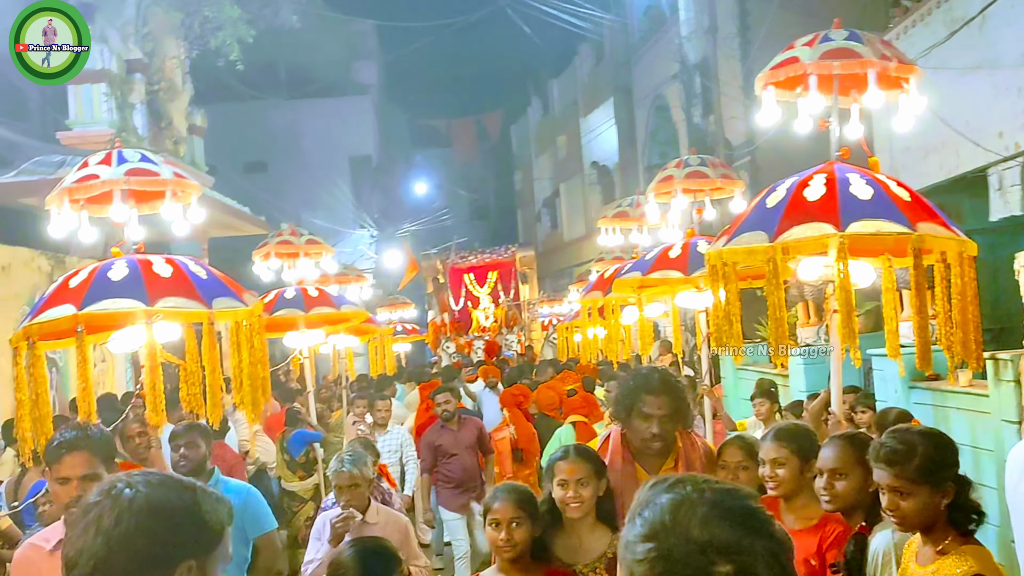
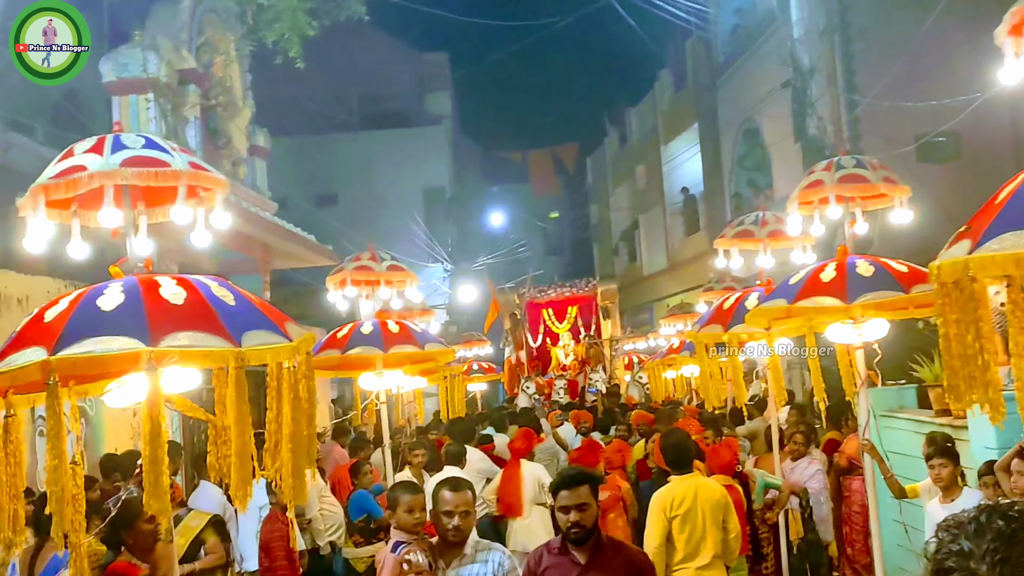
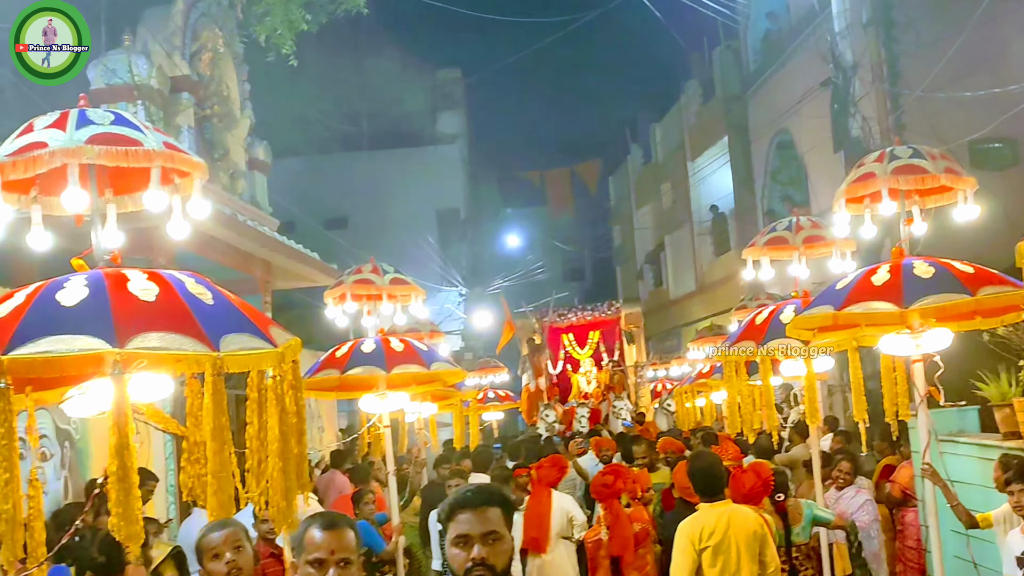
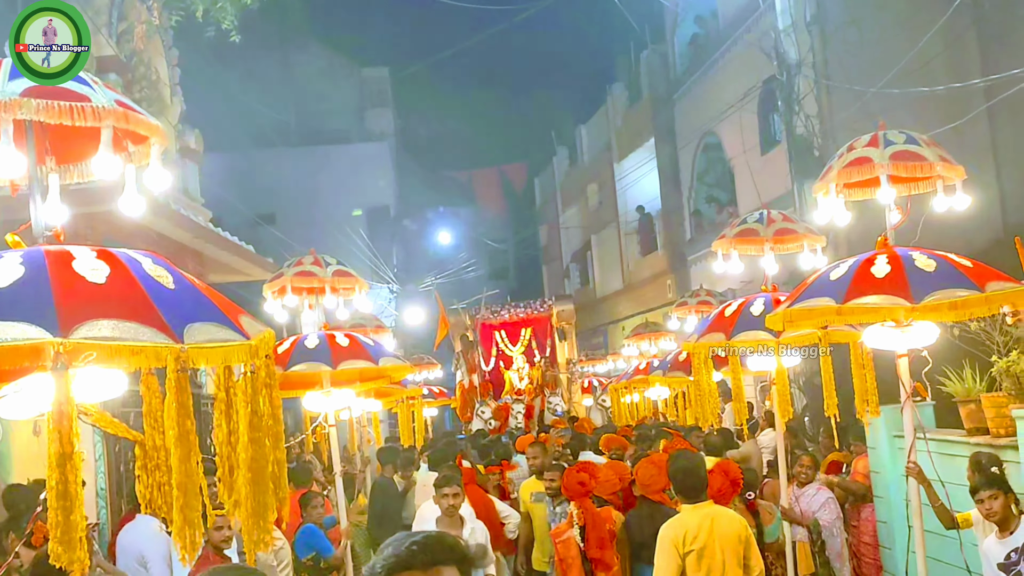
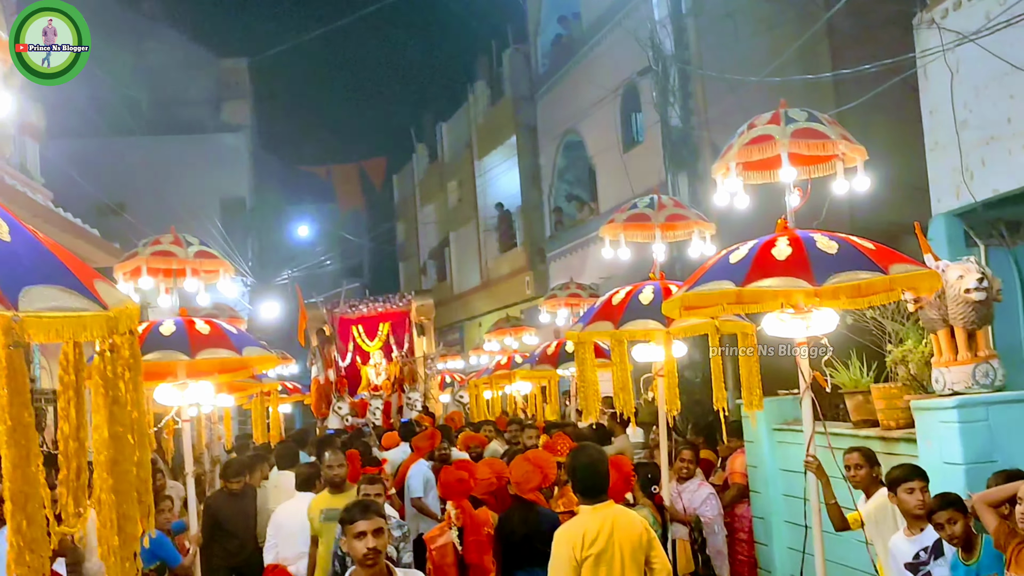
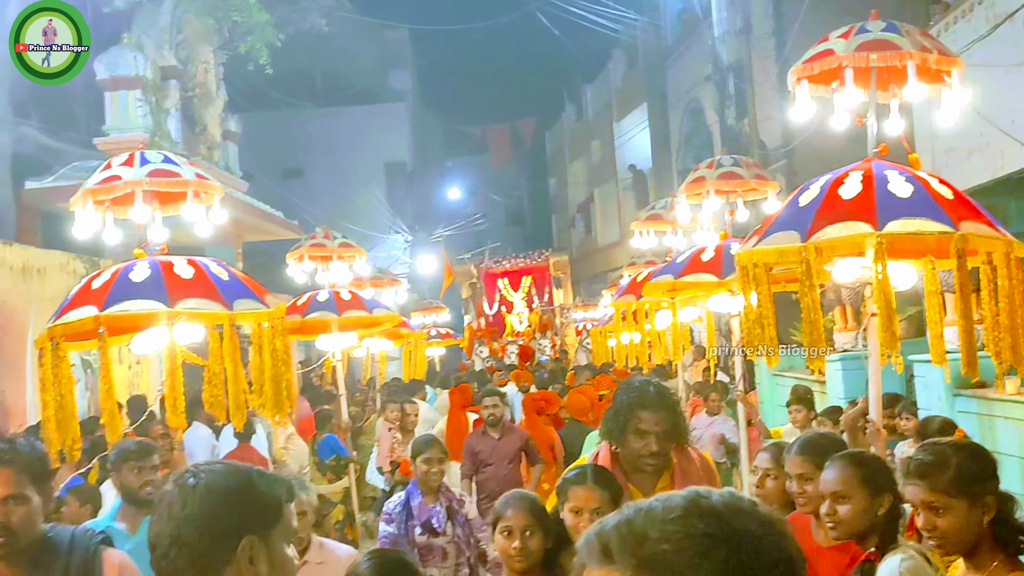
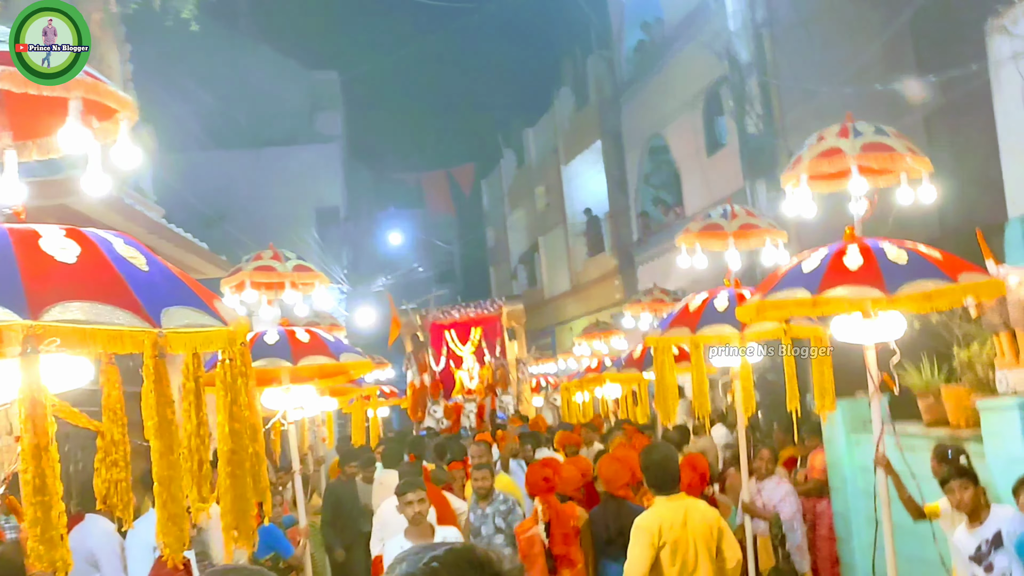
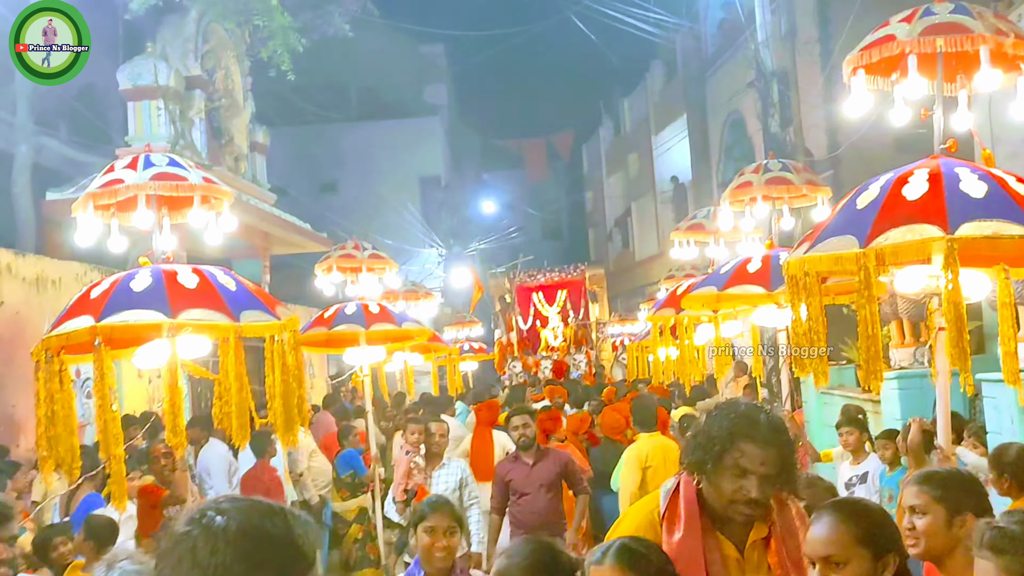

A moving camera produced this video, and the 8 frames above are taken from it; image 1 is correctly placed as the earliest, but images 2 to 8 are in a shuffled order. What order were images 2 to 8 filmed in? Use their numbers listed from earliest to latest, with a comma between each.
6, 8, 2, 3, 4, 7, 5
